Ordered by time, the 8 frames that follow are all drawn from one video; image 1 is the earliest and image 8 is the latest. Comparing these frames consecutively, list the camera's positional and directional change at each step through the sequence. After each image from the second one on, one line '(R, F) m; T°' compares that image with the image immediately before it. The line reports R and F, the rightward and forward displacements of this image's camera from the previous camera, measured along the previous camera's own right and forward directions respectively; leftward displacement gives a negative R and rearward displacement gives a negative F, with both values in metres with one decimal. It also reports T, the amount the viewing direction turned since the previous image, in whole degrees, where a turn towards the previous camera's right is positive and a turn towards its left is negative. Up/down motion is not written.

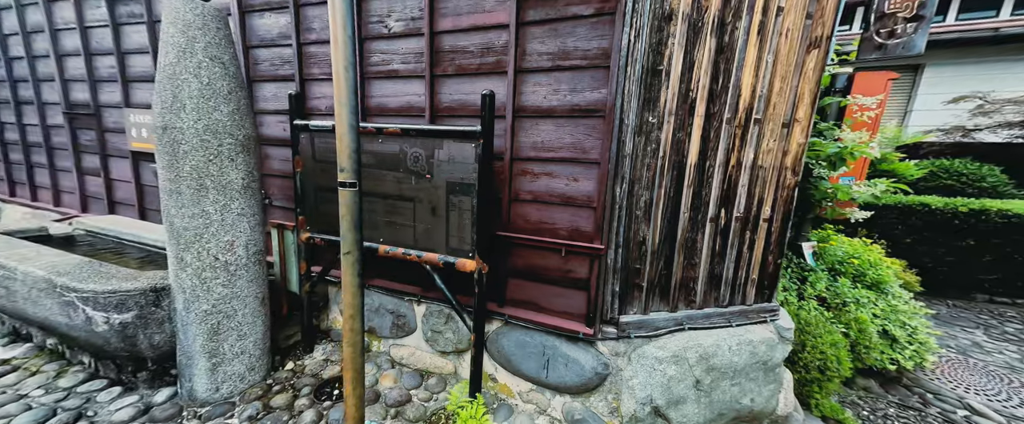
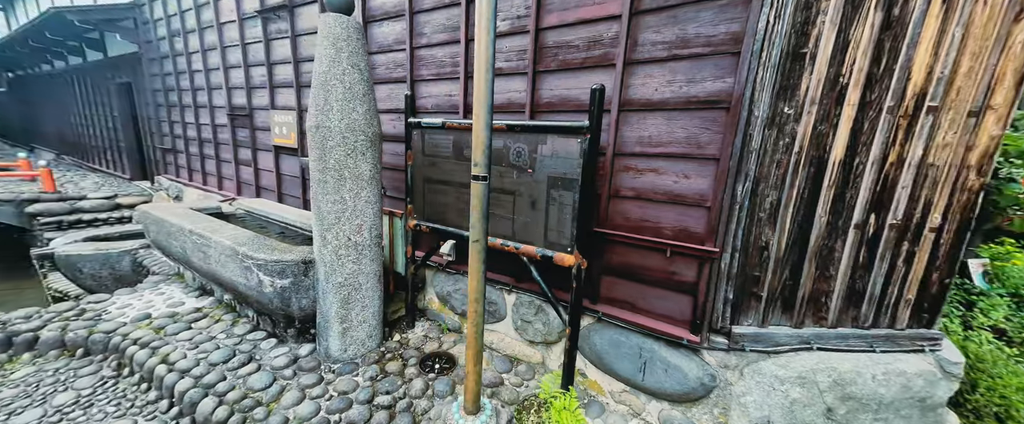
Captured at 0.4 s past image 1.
(-0.2, 0.0) m; -11°
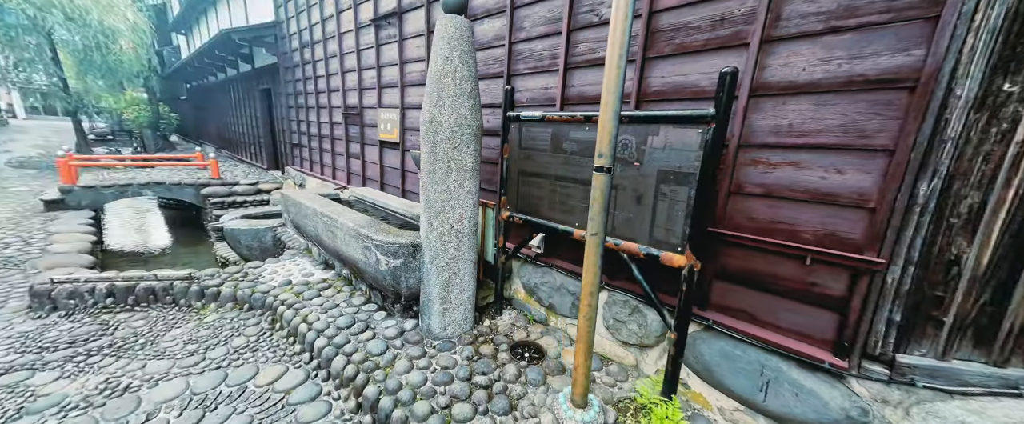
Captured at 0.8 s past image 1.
(-0.2, 0.0) m; -12°
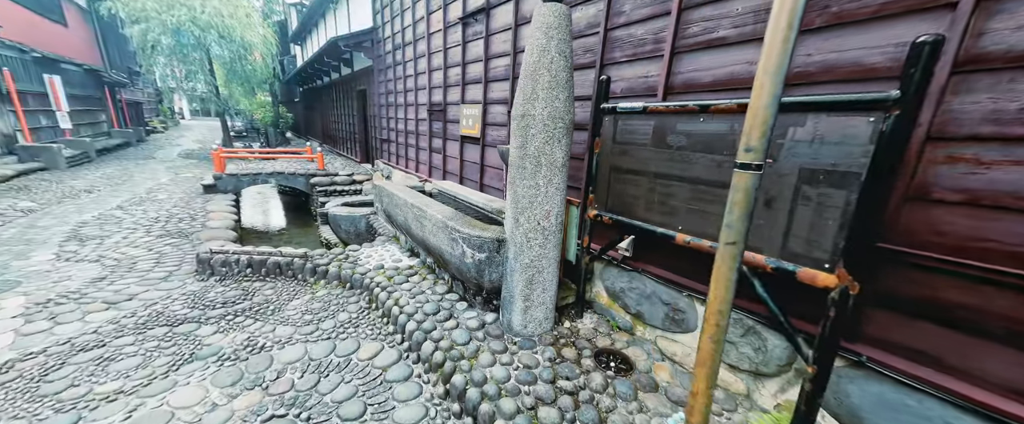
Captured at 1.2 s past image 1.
(-0.2, +0.1) m; -11°
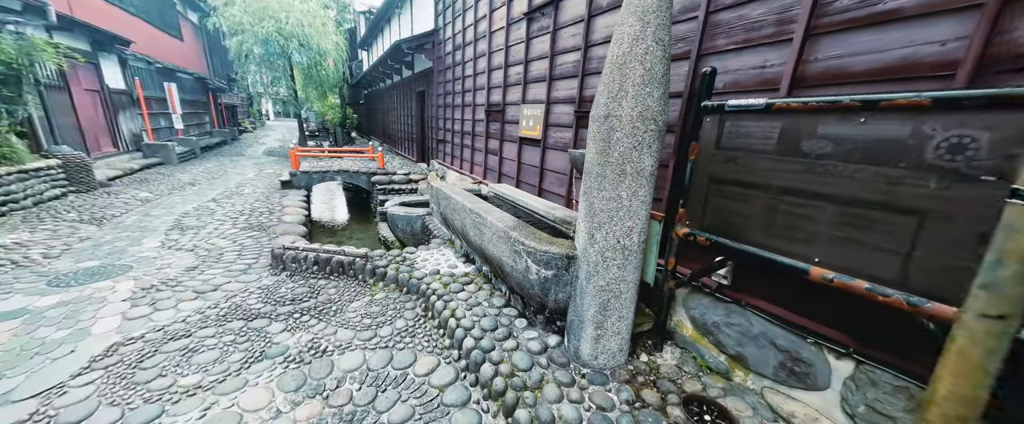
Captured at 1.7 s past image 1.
(-0.2, +0.3) m; -8°
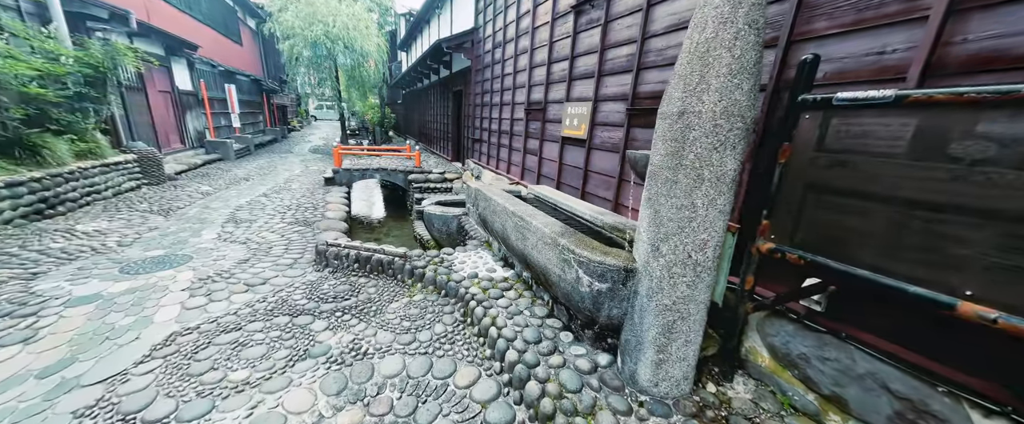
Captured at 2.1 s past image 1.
(-0.2, +0.2) m; -5°
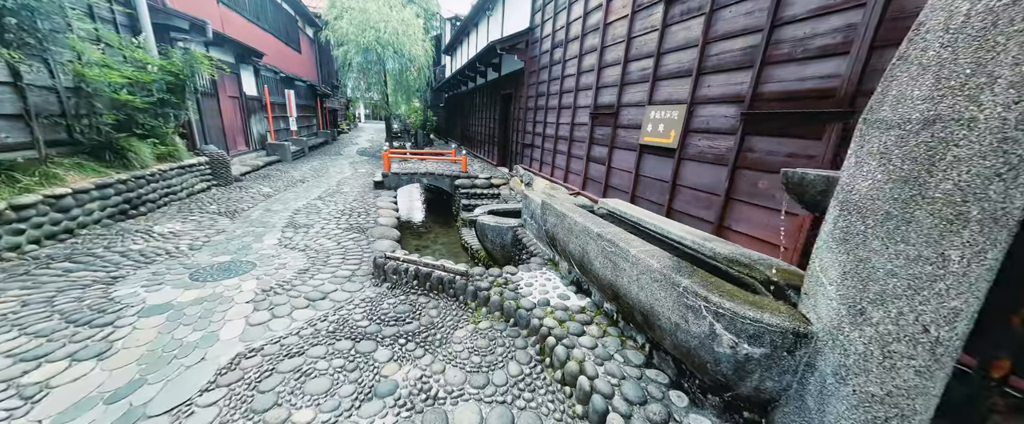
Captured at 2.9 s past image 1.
(-0.5, +0.4) m; -6°
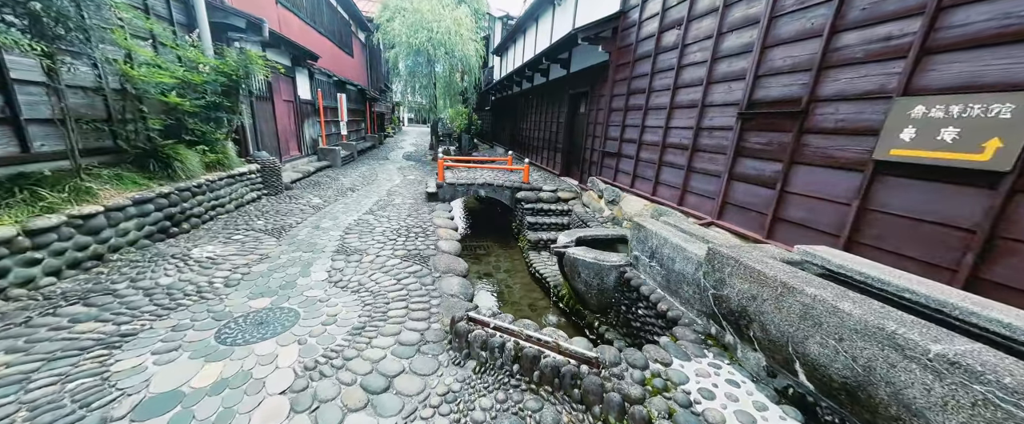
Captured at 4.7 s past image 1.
(-1.0, +1.3) m; -6°
